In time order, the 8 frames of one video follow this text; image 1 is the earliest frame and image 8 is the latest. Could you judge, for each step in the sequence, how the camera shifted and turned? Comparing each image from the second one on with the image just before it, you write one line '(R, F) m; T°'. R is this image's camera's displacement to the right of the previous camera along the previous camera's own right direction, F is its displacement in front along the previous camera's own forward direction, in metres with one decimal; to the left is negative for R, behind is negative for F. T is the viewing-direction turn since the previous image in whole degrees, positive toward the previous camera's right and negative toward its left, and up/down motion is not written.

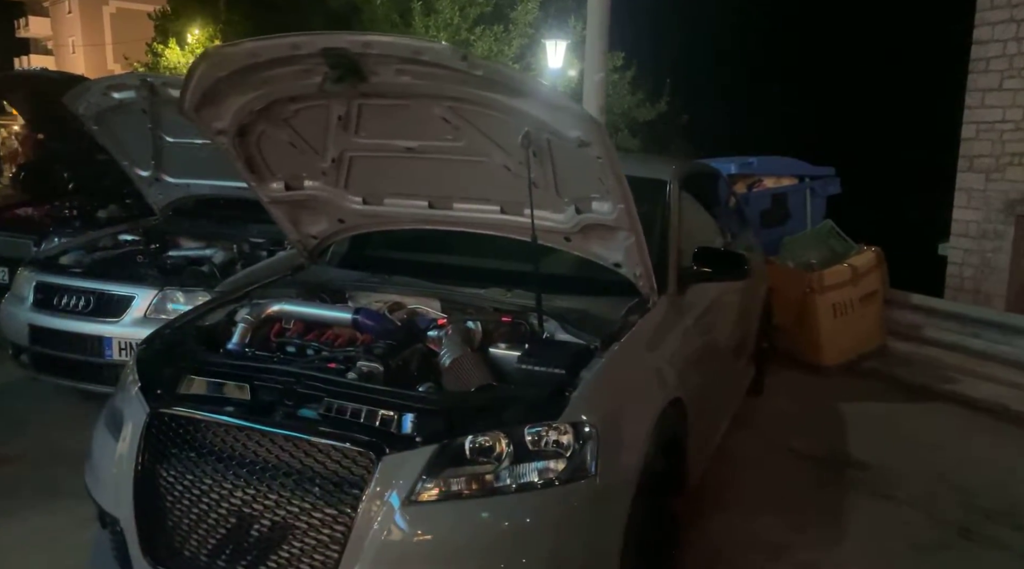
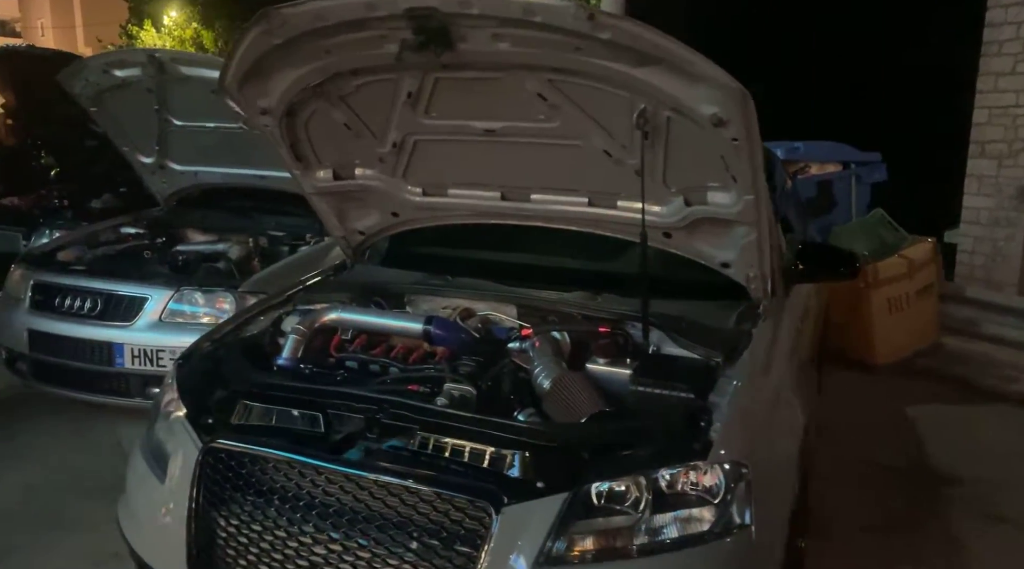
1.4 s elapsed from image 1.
(-0.3, +0.3) m; +1°
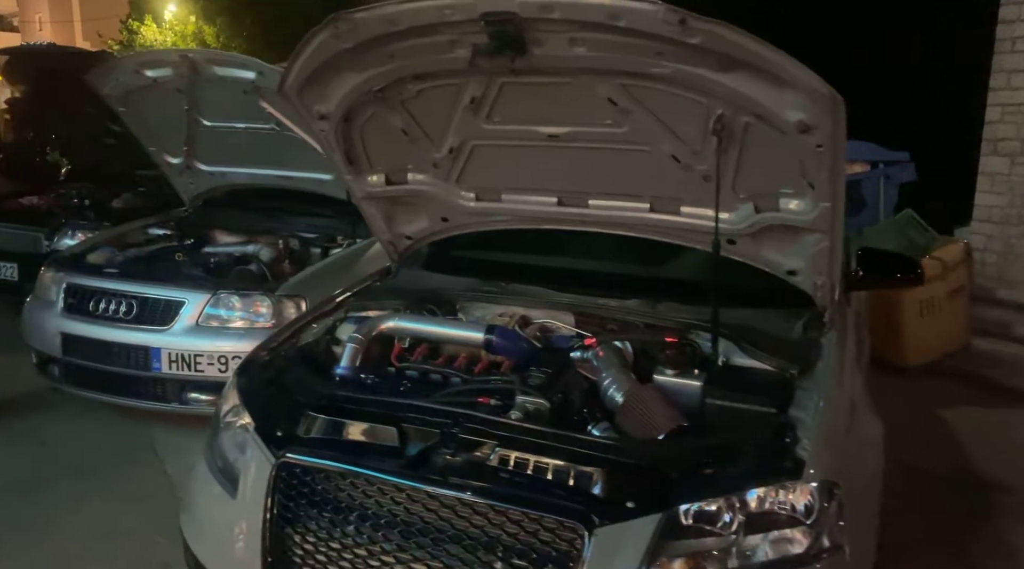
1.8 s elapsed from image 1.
(-0.2, 0.0) m; 0°
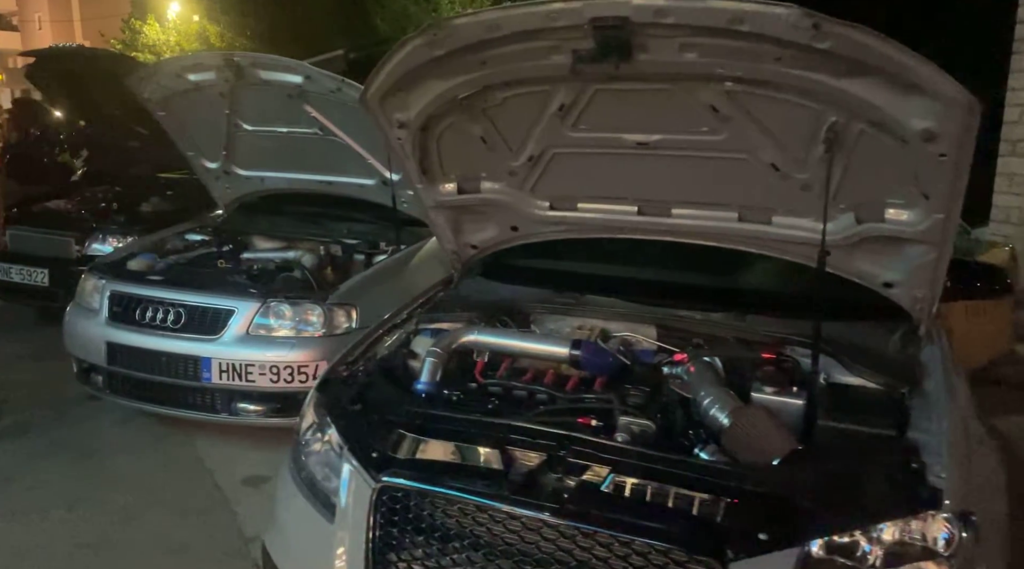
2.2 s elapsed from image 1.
(-0.2, +0.1) m; 0°
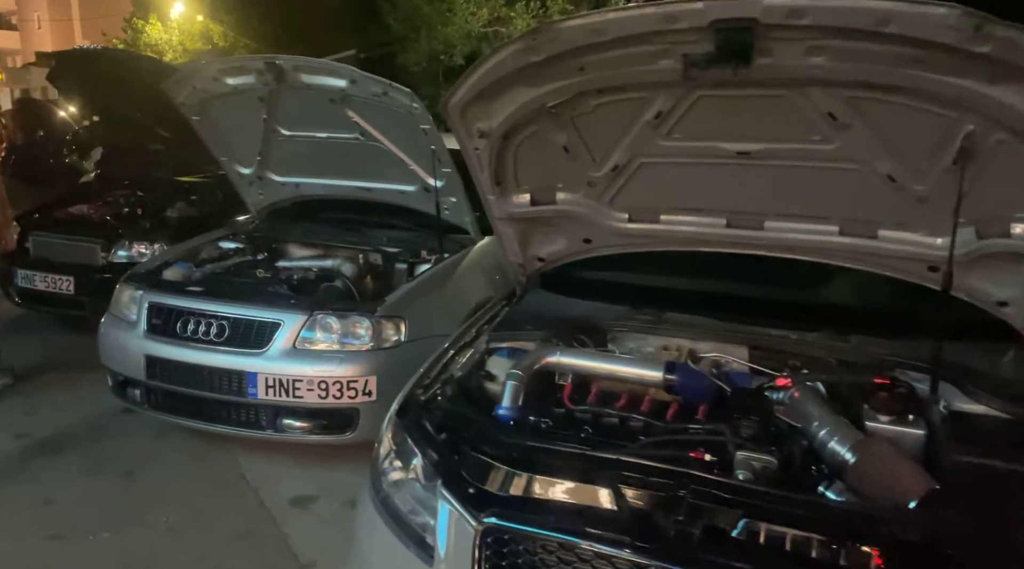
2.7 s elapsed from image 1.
(-0.2, +0.1) m; 0°
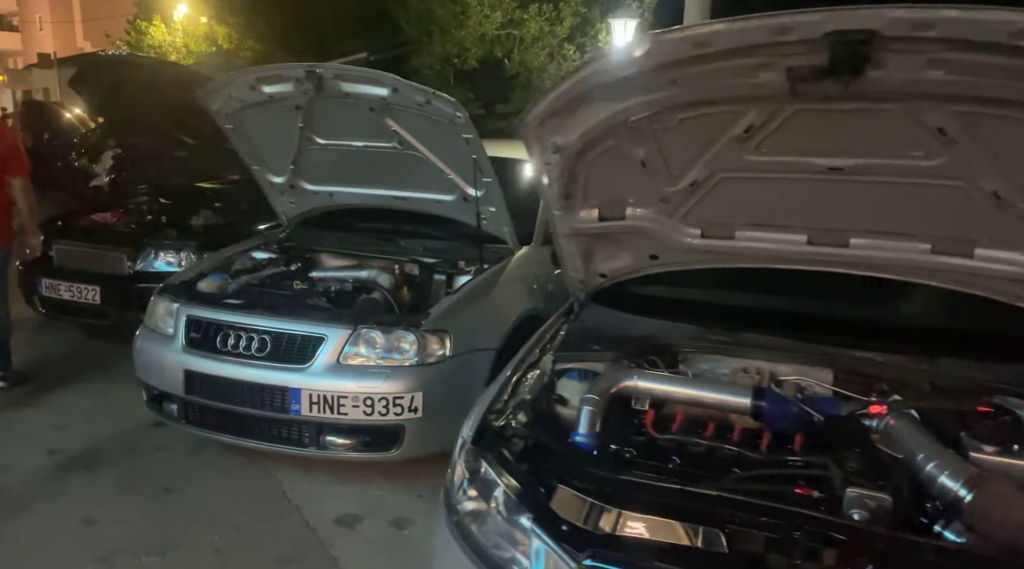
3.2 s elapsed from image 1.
(-0.2, +0.1) m; 0°
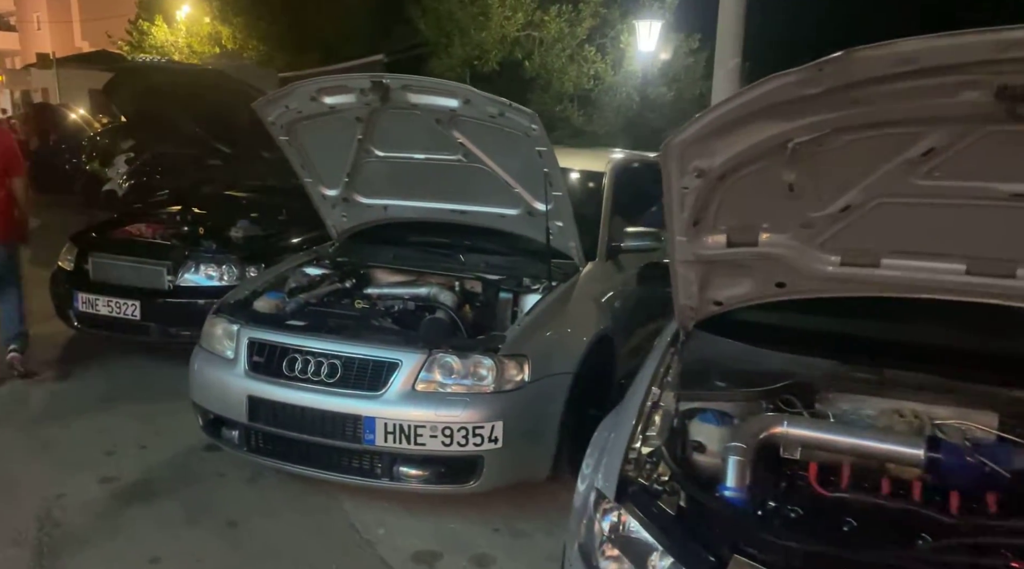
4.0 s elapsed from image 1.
(-0.3, +0.2) m; 0°
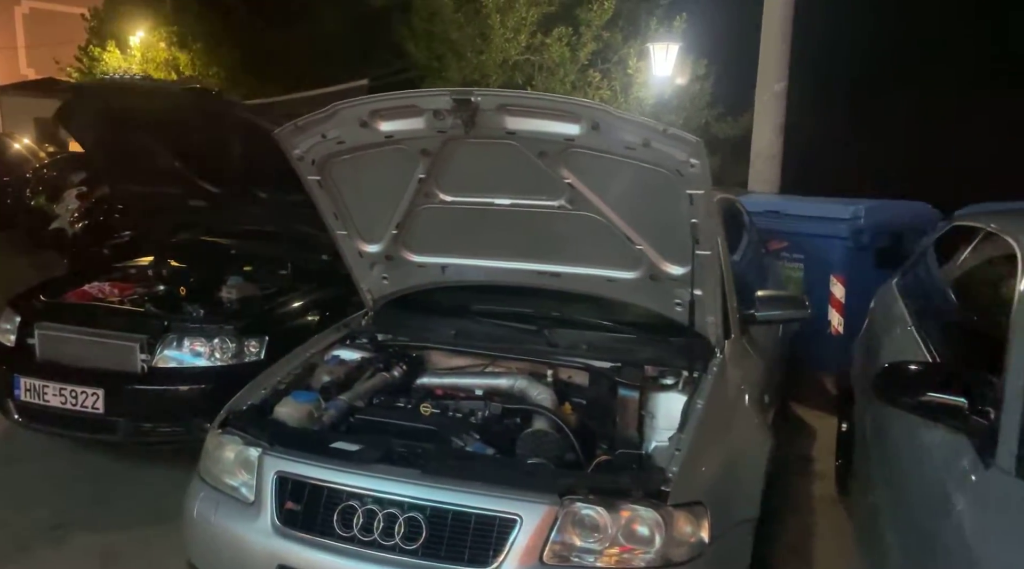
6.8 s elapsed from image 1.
(-0.6, +1.0) m; +3°
